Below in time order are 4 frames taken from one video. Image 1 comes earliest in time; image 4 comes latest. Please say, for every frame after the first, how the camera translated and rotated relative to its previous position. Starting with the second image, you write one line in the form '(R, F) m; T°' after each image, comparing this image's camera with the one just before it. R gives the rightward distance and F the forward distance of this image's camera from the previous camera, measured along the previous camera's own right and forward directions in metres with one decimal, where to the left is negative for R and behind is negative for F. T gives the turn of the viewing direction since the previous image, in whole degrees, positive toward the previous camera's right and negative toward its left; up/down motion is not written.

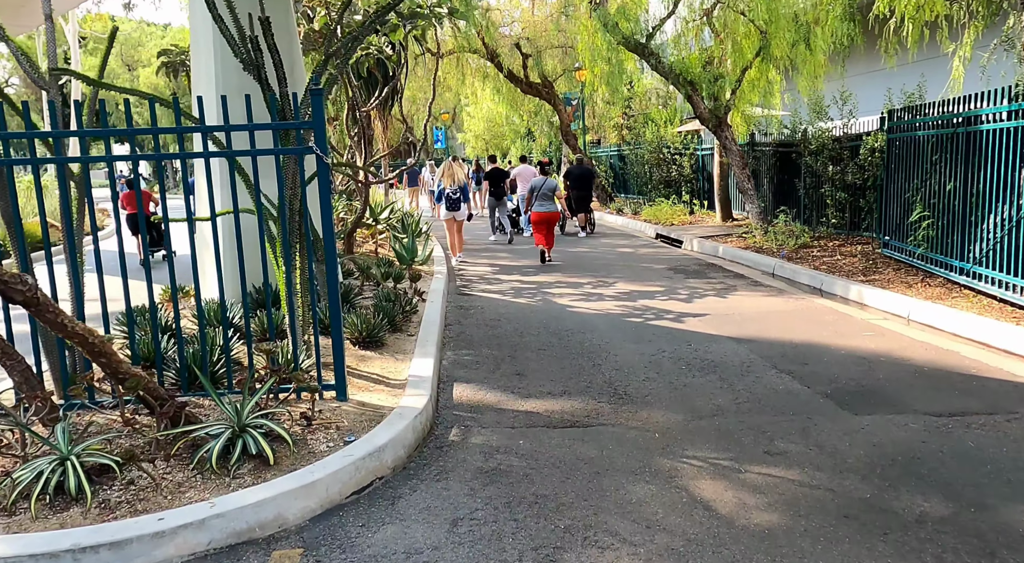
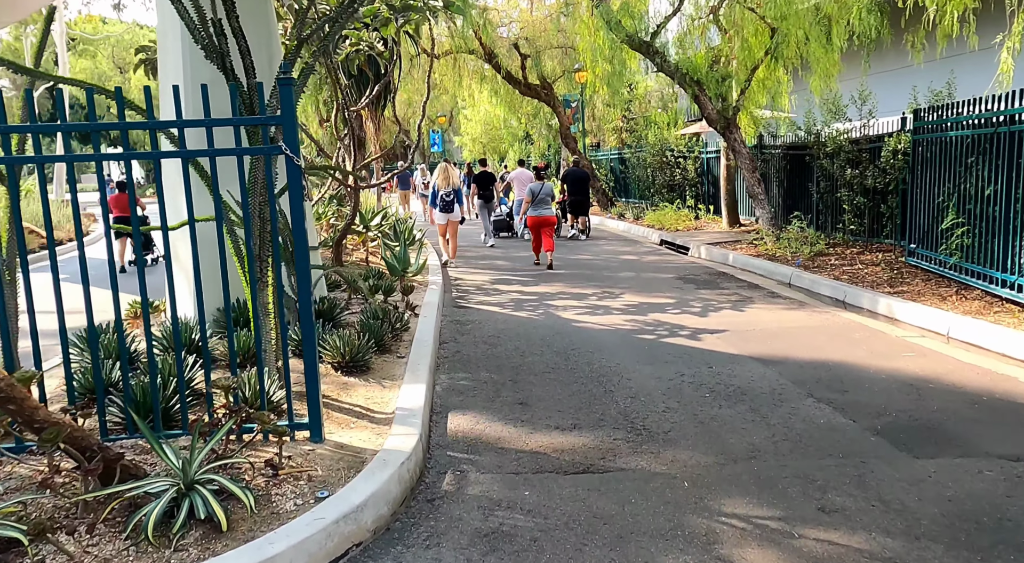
(0.0, +0.7) m; 0°
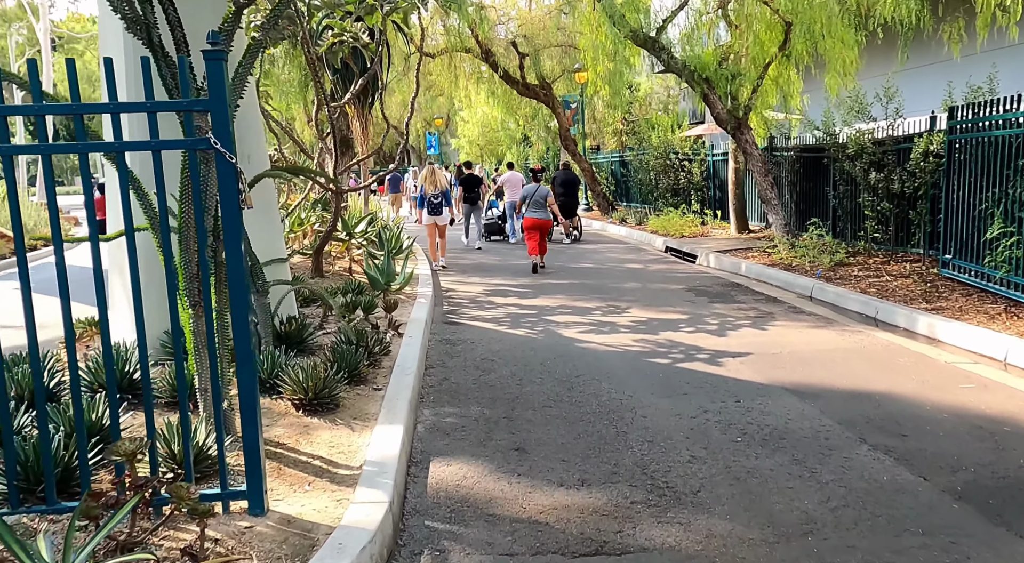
(0.0, +0.9) m; 0°
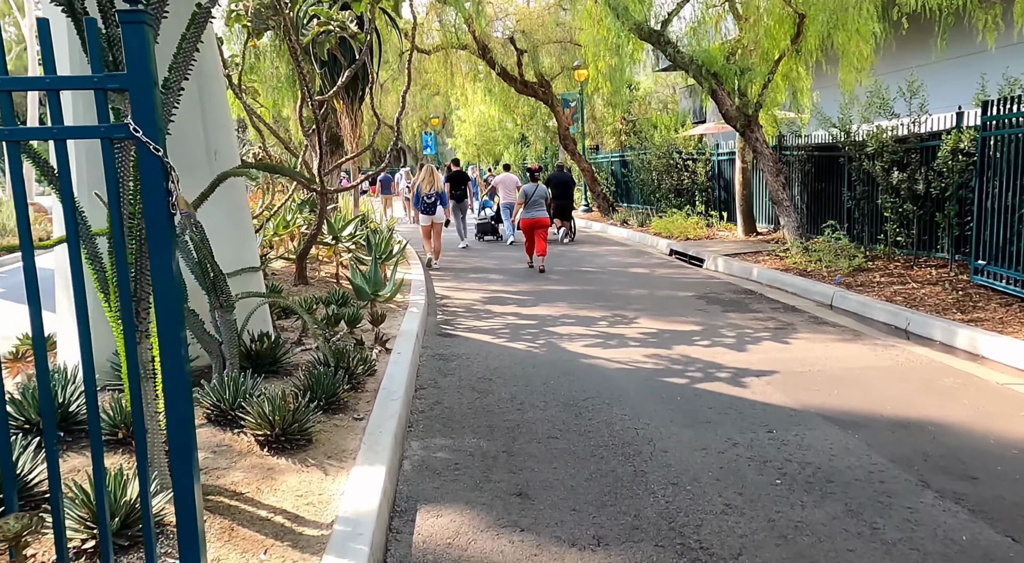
(0.0, +0.7) m; 0°
